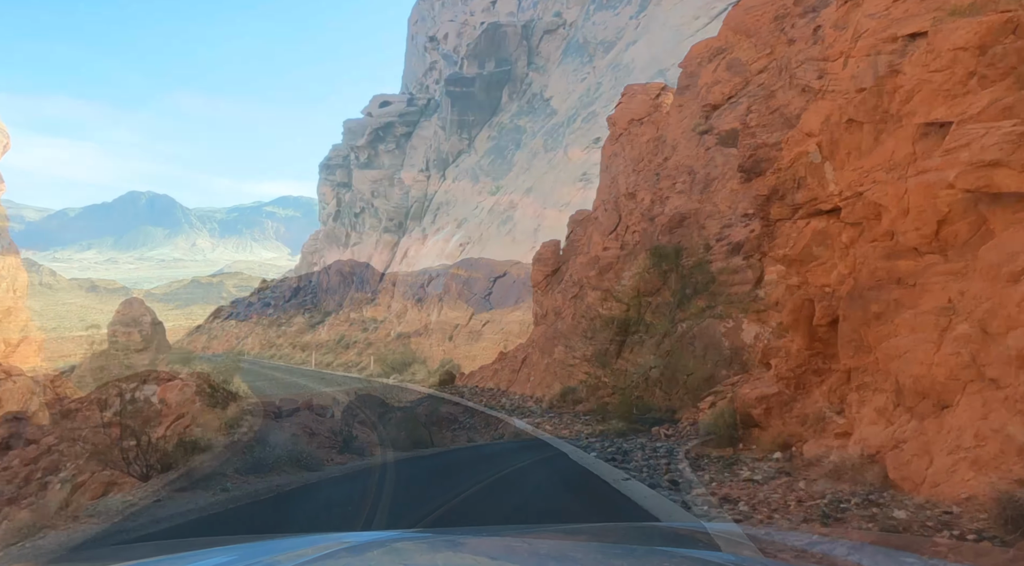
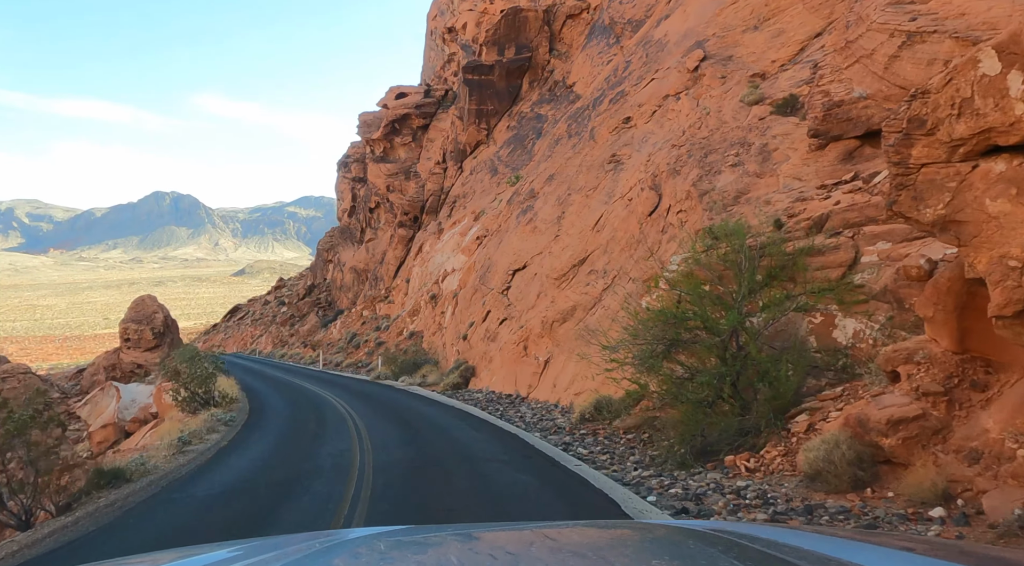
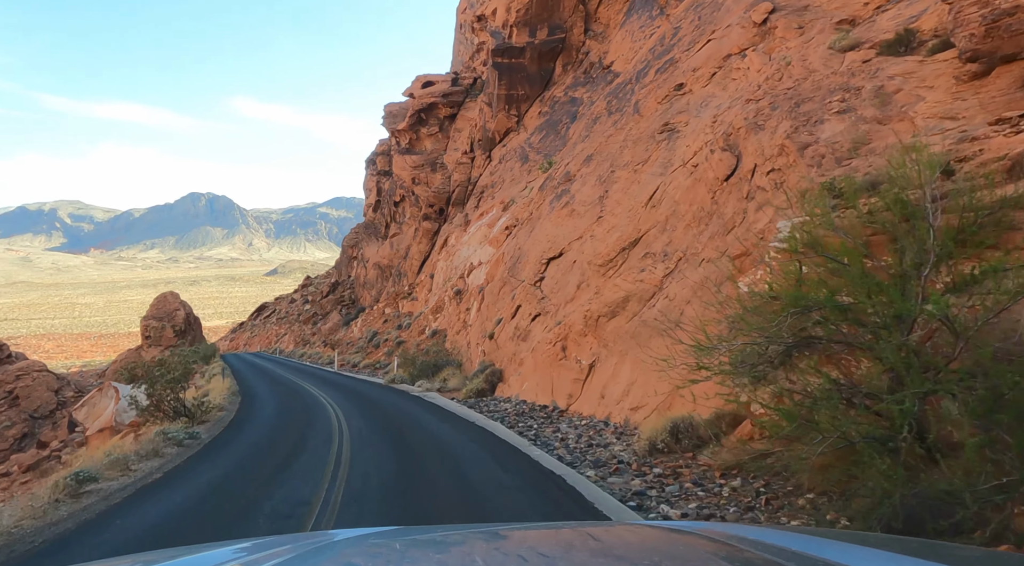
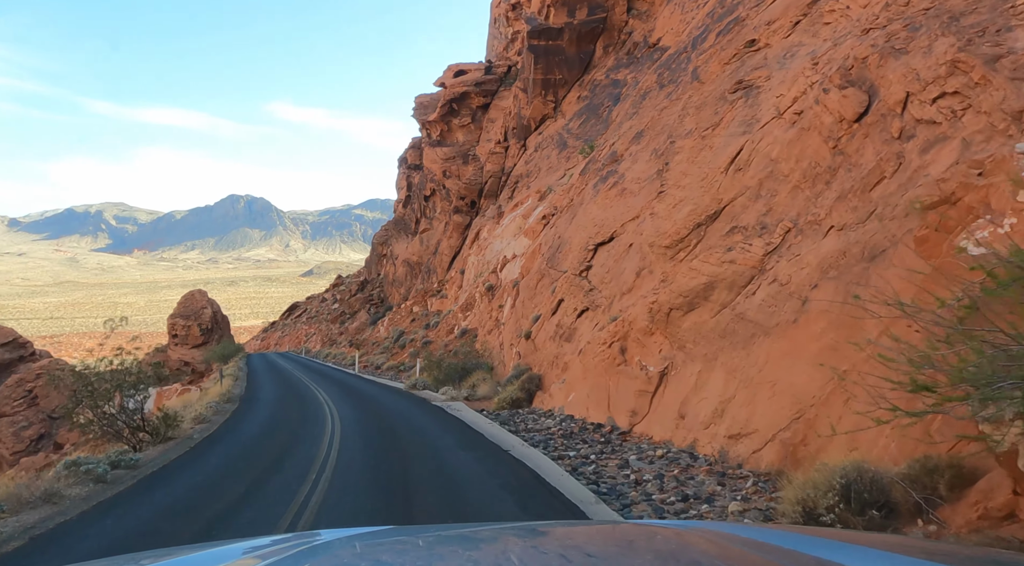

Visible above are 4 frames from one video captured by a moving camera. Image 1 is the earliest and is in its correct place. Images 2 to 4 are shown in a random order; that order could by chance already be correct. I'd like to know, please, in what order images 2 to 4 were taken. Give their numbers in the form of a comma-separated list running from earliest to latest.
2, 3, 4
